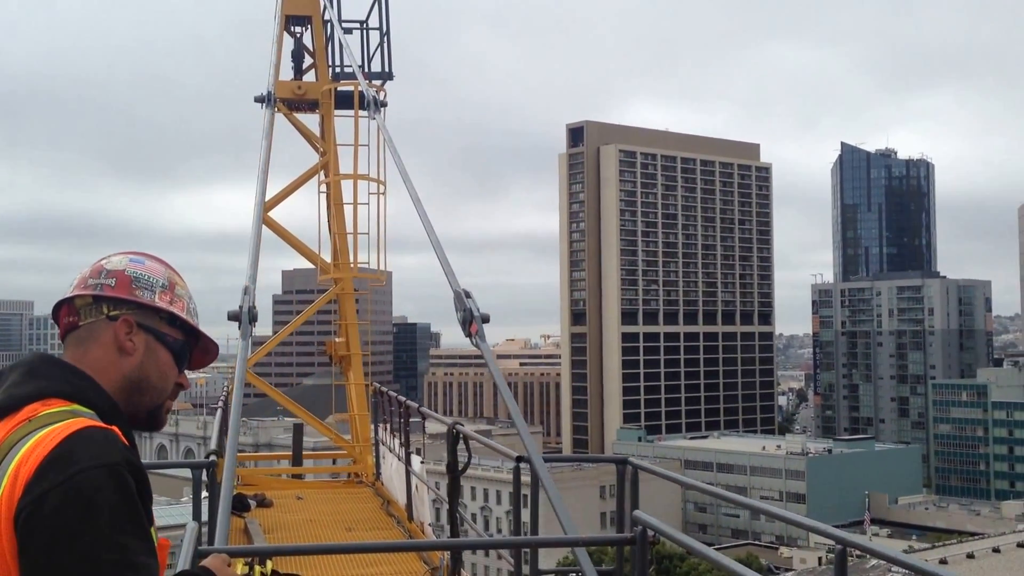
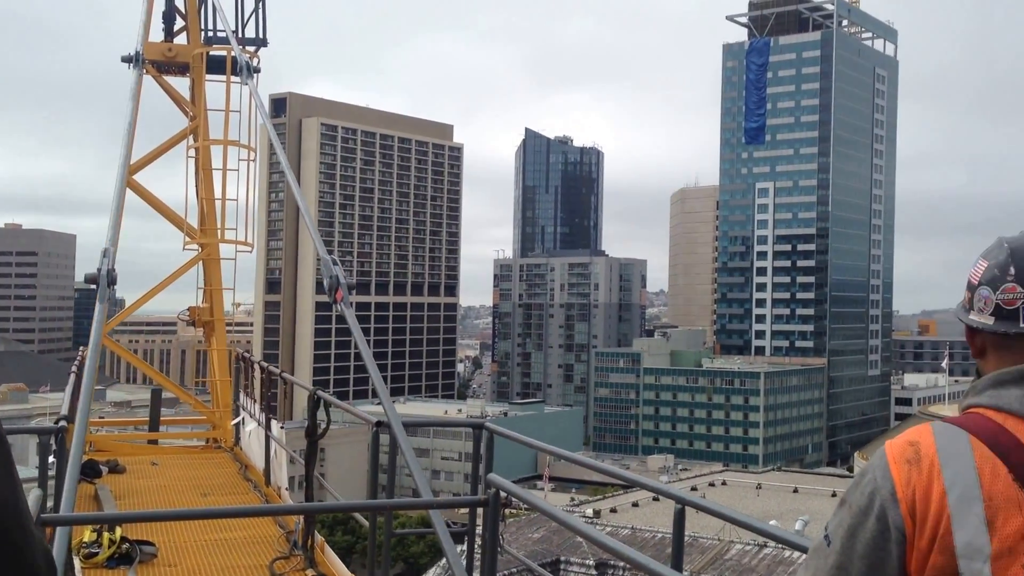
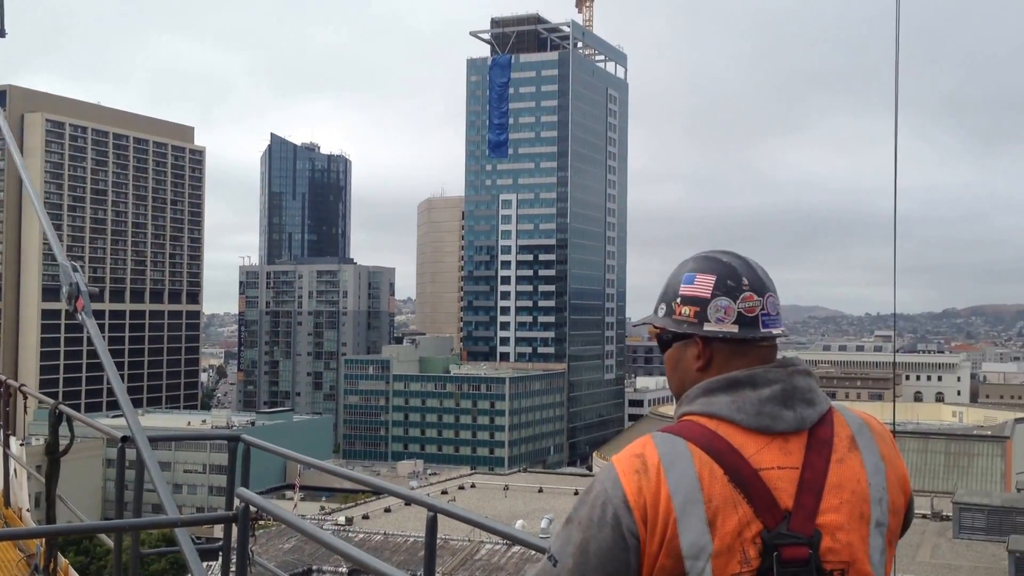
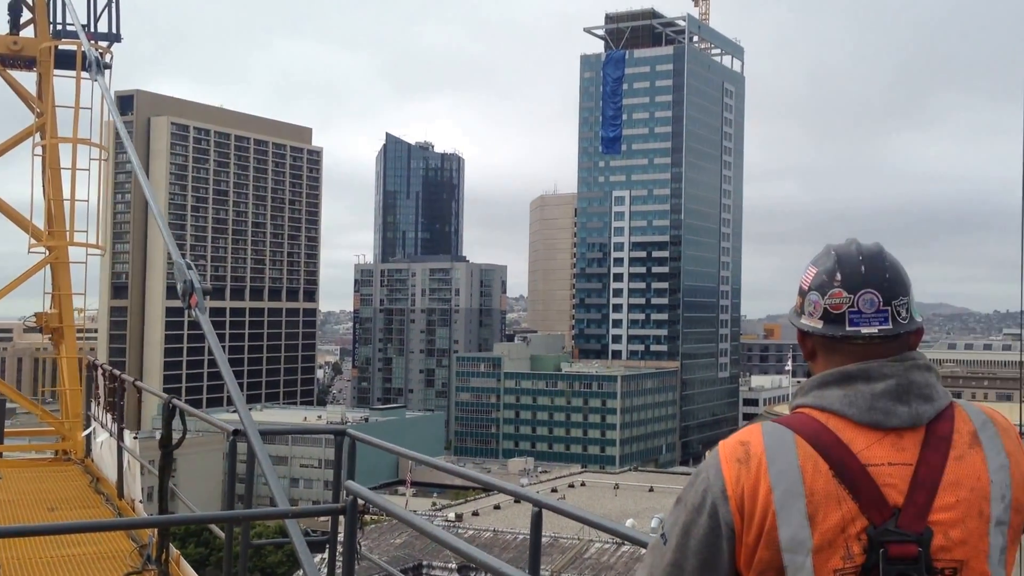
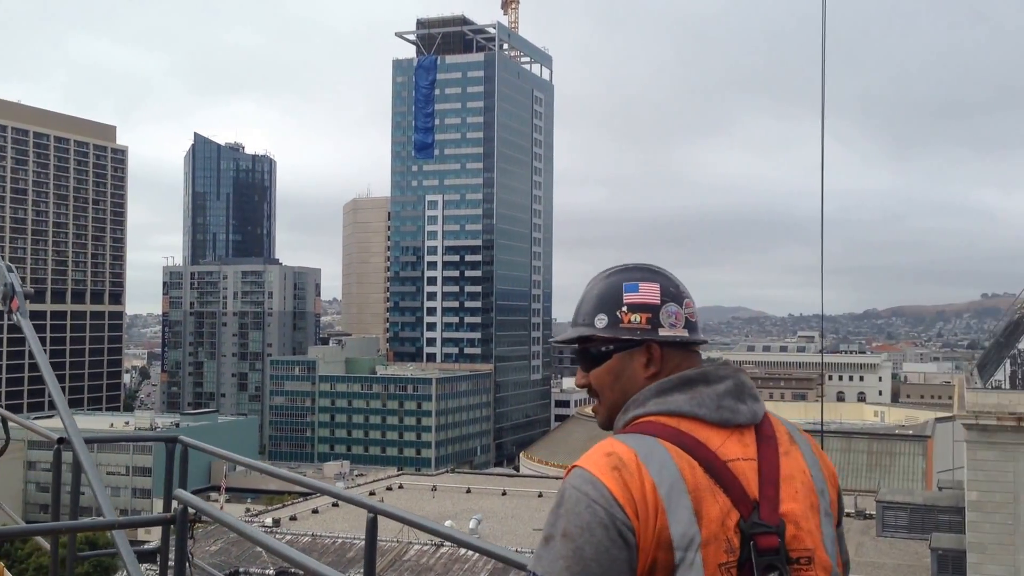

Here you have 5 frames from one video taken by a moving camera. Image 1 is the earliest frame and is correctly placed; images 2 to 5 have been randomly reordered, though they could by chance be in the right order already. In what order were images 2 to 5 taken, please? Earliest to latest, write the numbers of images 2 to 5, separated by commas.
2, 4, 3, 5
